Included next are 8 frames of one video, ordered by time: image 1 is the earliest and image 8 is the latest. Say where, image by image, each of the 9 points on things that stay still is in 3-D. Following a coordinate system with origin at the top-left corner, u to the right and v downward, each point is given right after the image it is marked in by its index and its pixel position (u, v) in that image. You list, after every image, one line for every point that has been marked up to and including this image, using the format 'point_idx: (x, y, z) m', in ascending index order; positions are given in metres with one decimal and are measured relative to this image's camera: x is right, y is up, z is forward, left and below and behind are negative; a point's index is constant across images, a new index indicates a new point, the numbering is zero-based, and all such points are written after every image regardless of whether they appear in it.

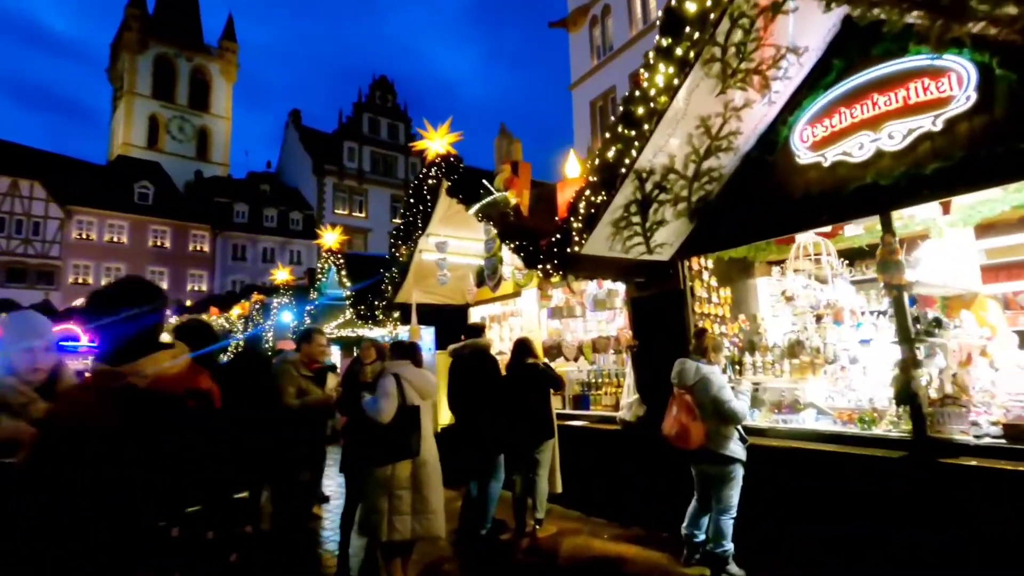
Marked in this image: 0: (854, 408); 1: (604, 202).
0: (+2.7, -1.0, +4.3) m
1: (+0.7, +0.7, +4.4) m
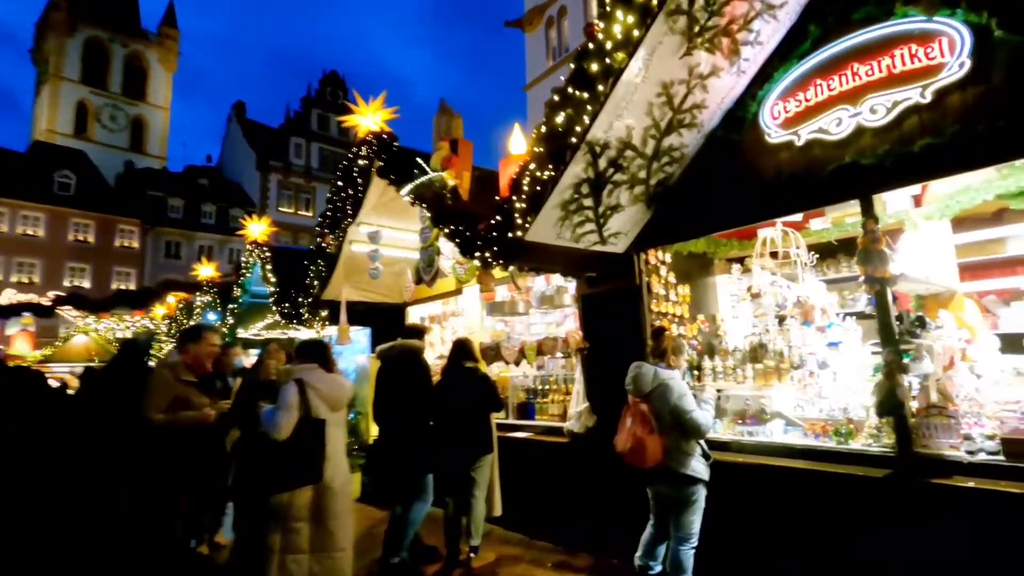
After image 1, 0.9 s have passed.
0: (+2.2, -0.9, +3.8) m
1: (+0.3, +0.8, +3.8) m
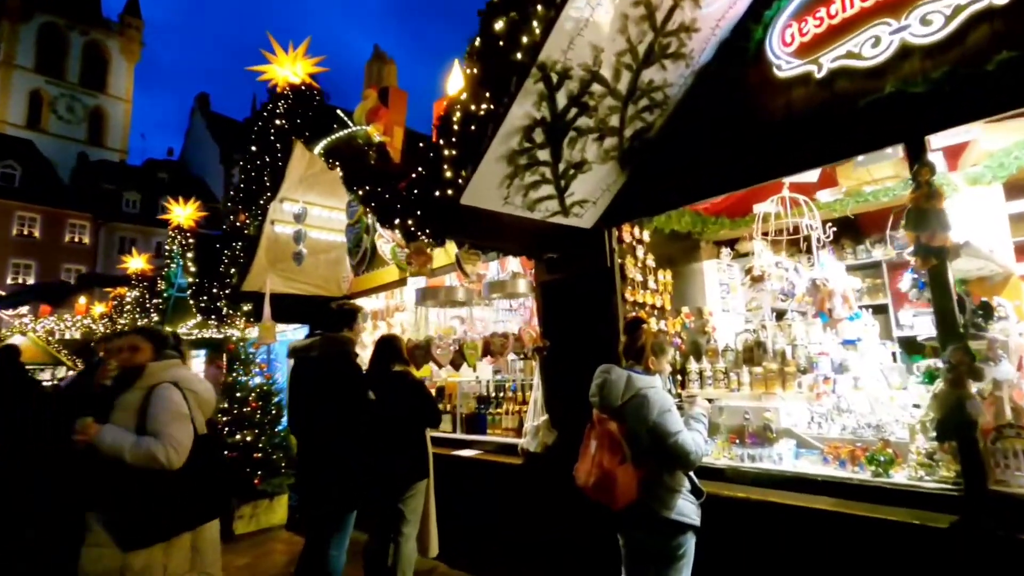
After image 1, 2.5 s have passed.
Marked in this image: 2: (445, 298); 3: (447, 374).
0: (+1.8, -0.8, +2.9) m
1: (-0.1, +0.9, +2.8) m
2: (-0.6, -0.1, +4.7) m
3: (-0.7, -0.9, +5.7) m
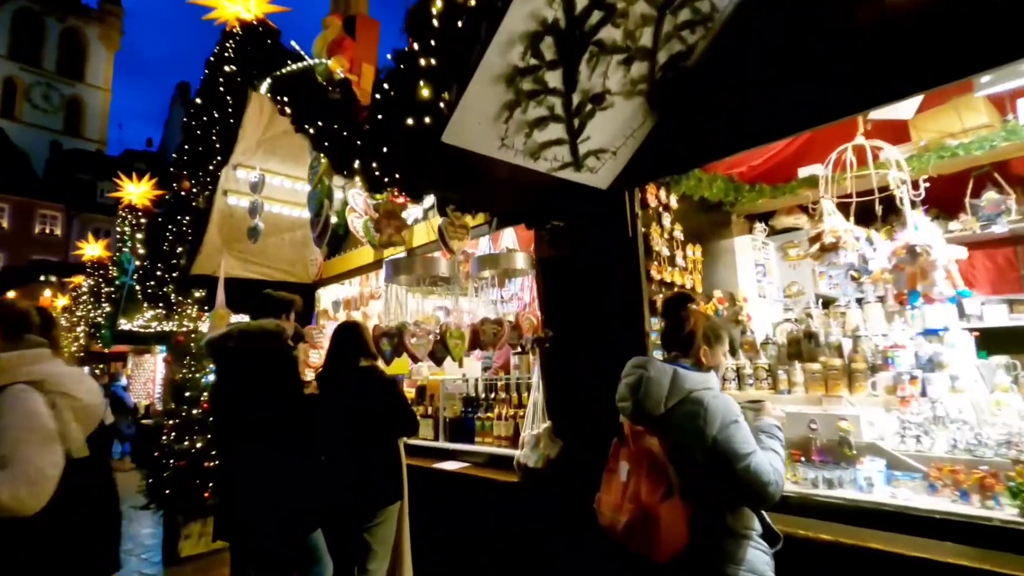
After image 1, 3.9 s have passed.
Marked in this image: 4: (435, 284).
0: (+1.8, -0.7, +2.2) m
1: (-0.1, +1.1, +2.0) m
2: (-0.6, +0.1, +3.9) m
3: (-0.7, -0.7, +4.9) m
4: (-0.6, 0.0, +4.2) m
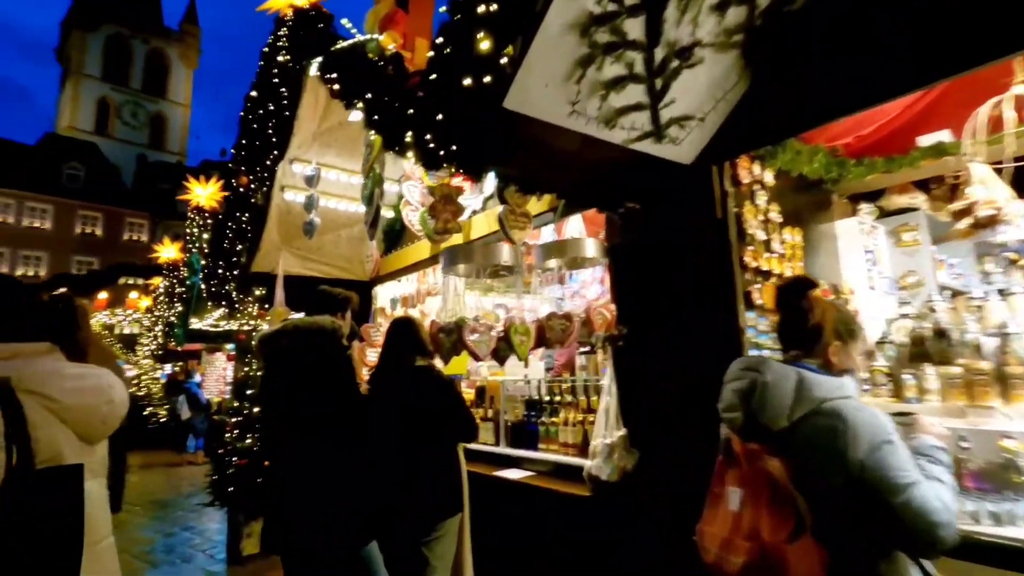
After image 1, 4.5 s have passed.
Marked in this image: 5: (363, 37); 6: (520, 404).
0: (+2.1, -0.6, +1.6) m
1: (+0.1, +1.1, +1.7) m
2: (-0.2, +0.1, +3.6) m
3: (-0.2, -0.7, +4.6) m
4: (-0.1, +0.1, +4.0) m
5: (-0.8, +1.4, +3.0) m
6: (+0.1, -0.9, +4.1) m
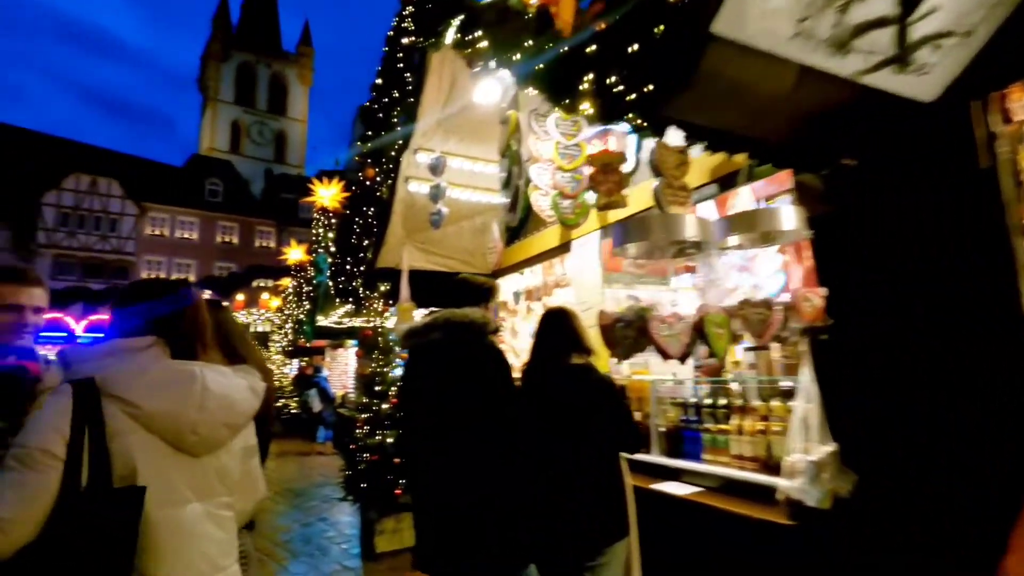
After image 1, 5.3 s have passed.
0: (+2.6, -0.5, +0.8) m
1: (+0.7, +1.2, +1.2) m
2: (+0.8, +0.2, +3.2) m
3: (+0.9, -0.6, +4.1) m
4: (+0.9, +0.1, +3.5) m
5: (0.0, +1.4, +2.6) m
6: (+1.1, -0.8, +3.5) m
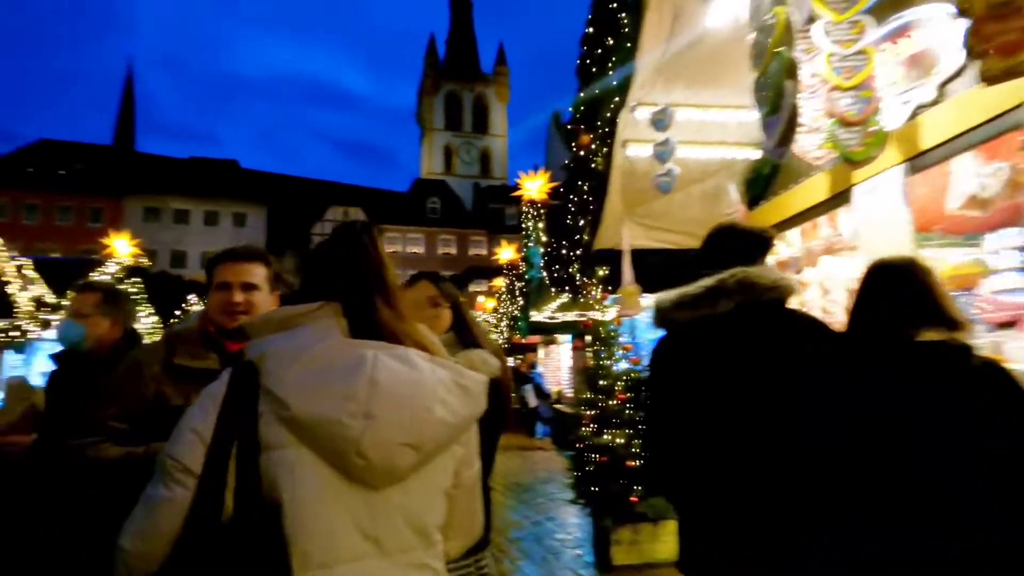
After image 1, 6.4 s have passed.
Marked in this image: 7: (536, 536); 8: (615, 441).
0: (+2.8, -0.2, -0.8) m
1: (+1.1, +1.4, +0.3) m
2: (+1.9, +0.4, +2.1) m
3: (+2.5, -0.4, +2.9) m
4: (+2.1, +0.4, +2.3) m
5: (+0.9, +1.6, +1.9) m
6: (+2.4, -0.5, +2.3) m
7: (+0.3, -2.6, +5.7) m
8: (+0.9, -1.4, +4.8) m
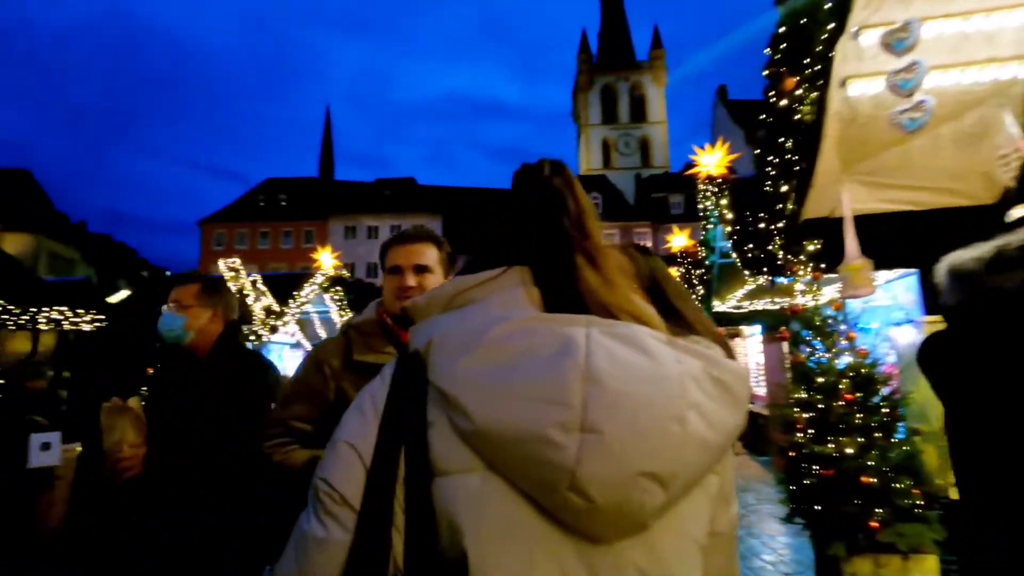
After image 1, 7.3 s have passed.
0: (+2.5, 0.0, -2.0) m
1: (+1.1, +1.5, -0.4) m
2: (+2.5, +0.6, +1.0) m
3: (+3.3, -0.1, +1.6) m
4: (+2.7, +0.6, +1.2) m
5: (+1.4, +1.8, +1.1) m
6: (+3.0, -0.3, +1.1) m
7: (+2.1, -2.5, +5.0) m
8: (+2.4, -1.2, +4.0) m
